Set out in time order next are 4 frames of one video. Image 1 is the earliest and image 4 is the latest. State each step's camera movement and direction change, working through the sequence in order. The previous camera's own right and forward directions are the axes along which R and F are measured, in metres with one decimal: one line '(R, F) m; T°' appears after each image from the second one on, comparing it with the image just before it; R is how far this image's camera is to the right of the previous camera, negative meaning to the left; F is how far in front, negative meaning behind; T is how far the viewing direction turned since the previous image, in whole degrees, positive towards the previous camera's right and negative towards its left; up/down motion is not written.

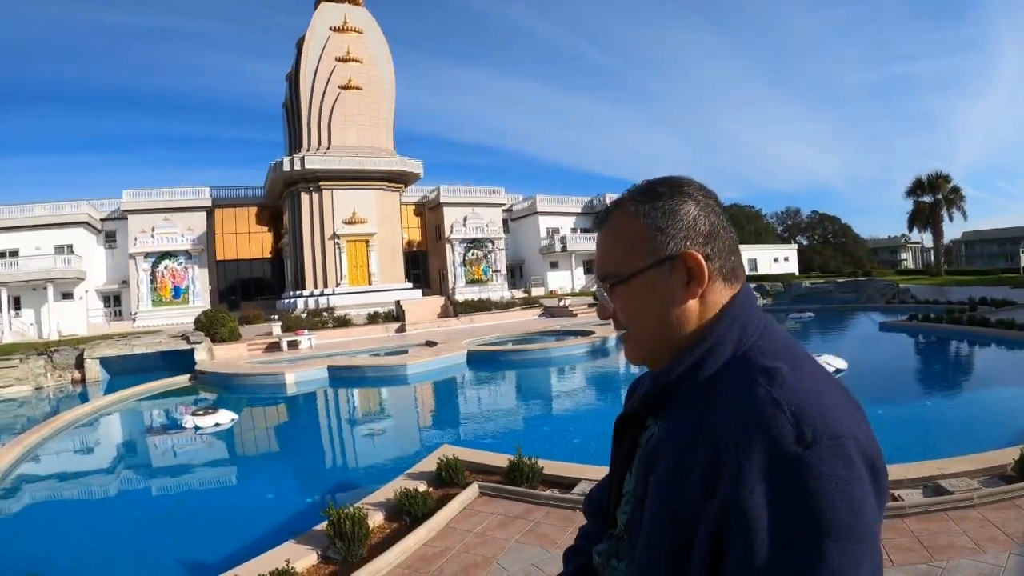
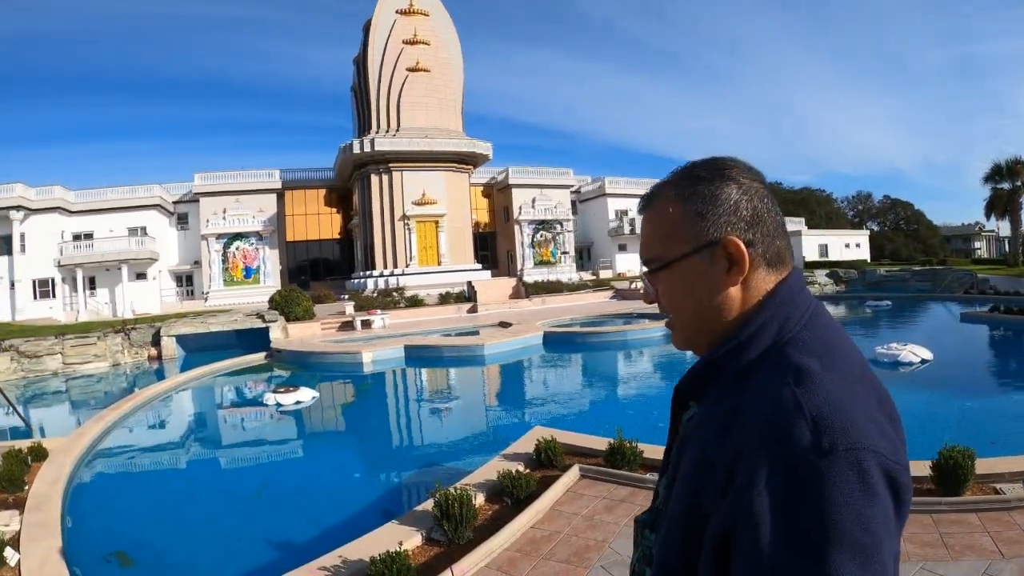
(-0.3, +0.5) m; -6°
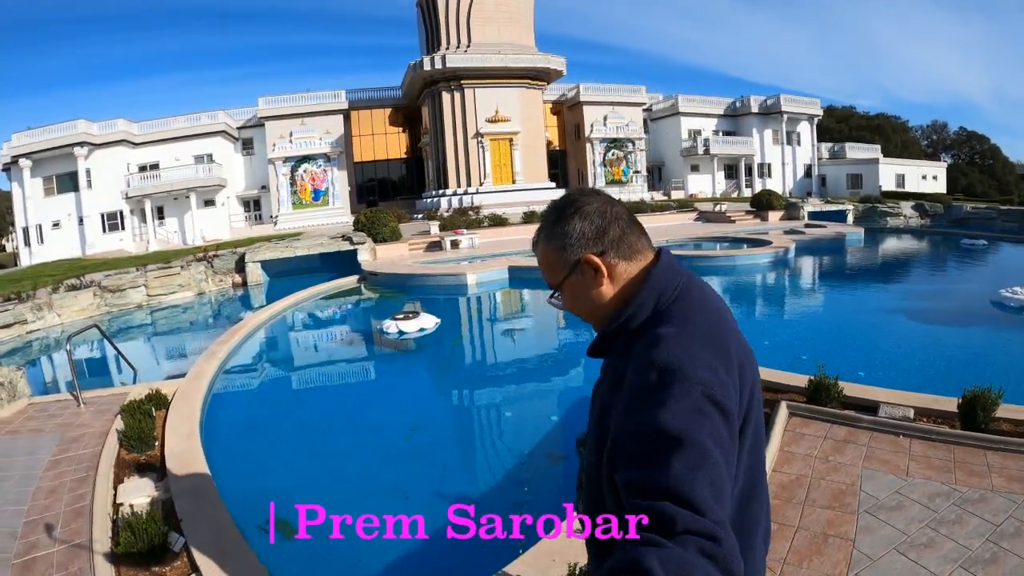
(-0.8, +0.9) m; -5°
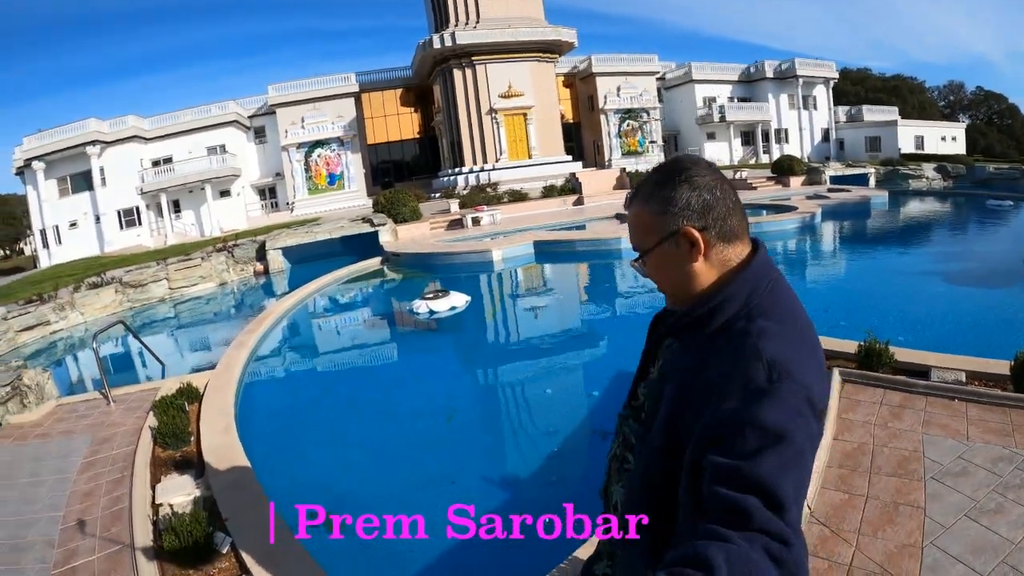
(-0.2, +0.2) m; -2°
